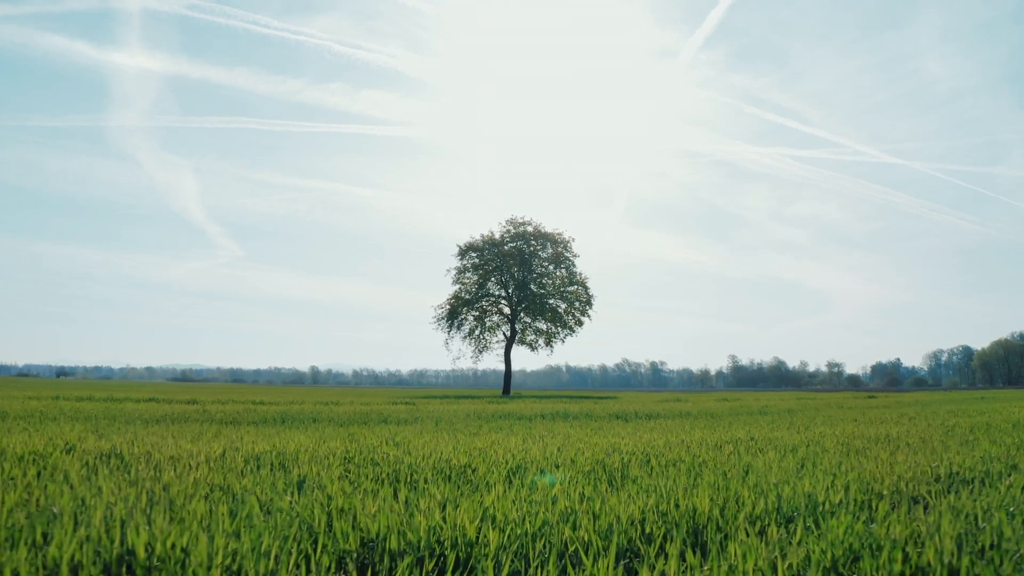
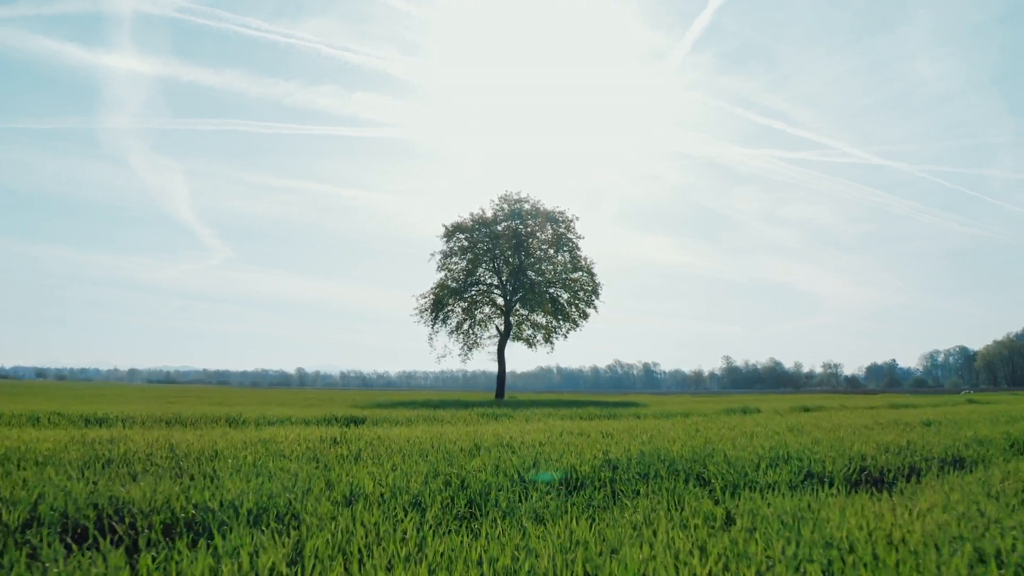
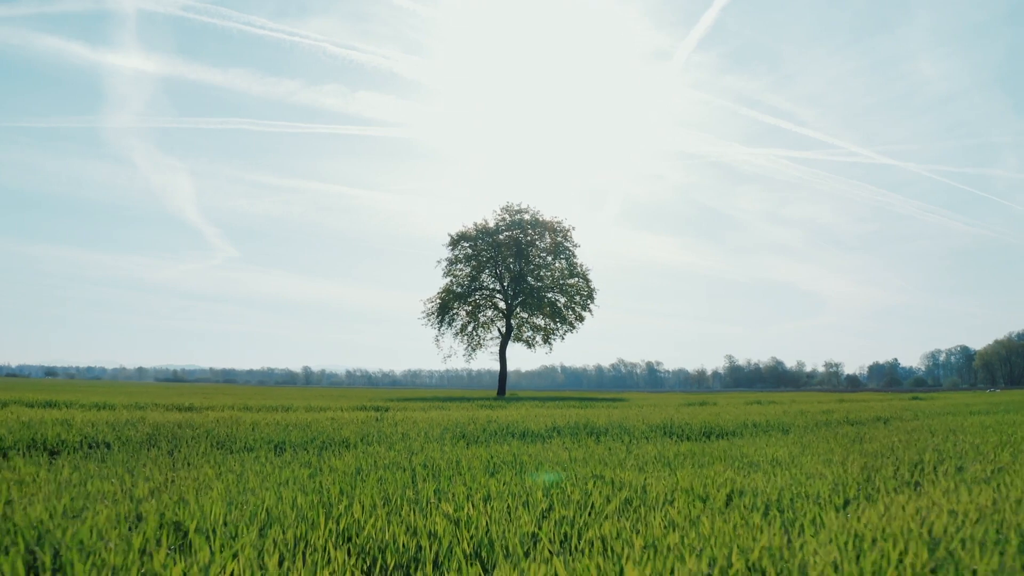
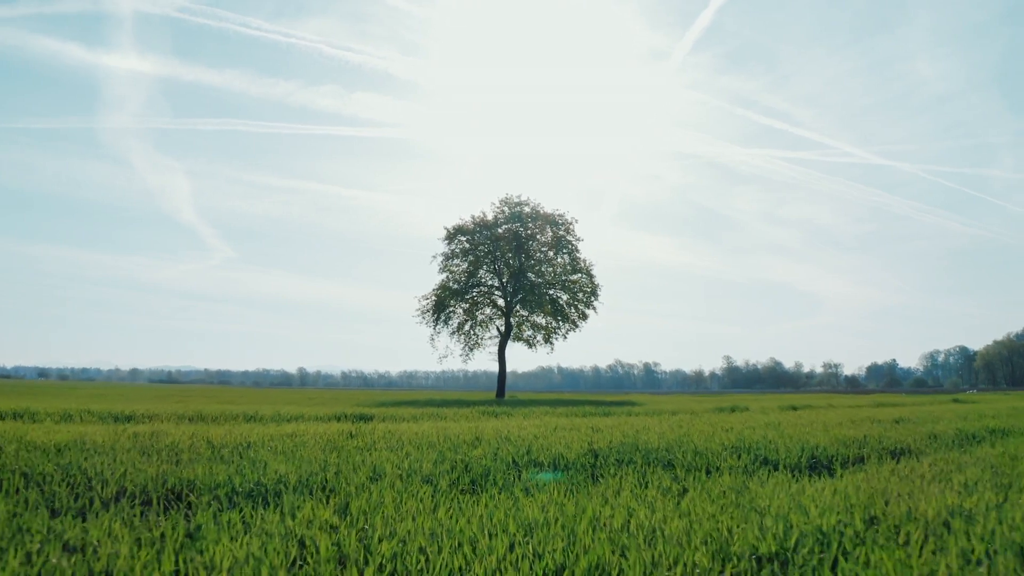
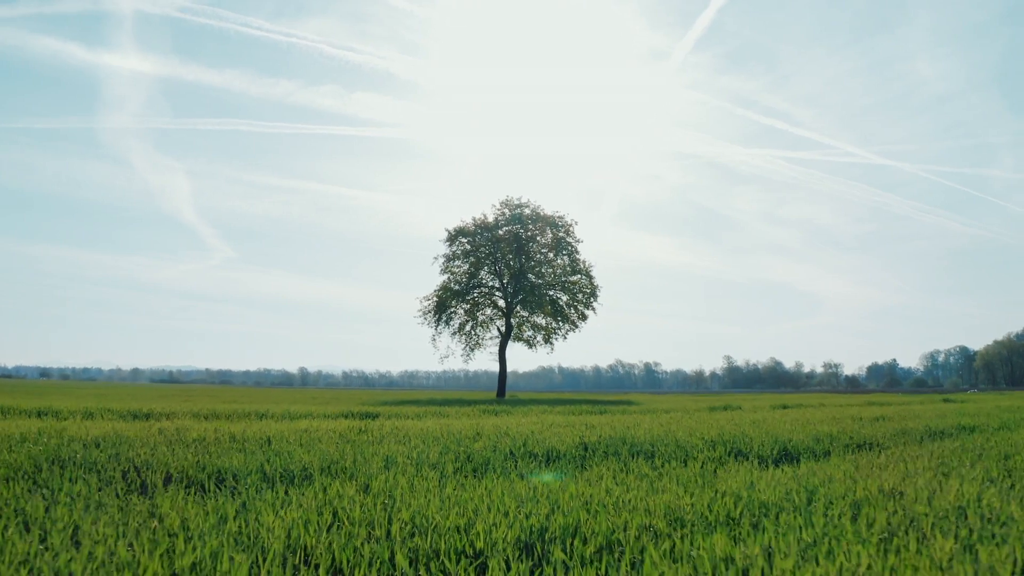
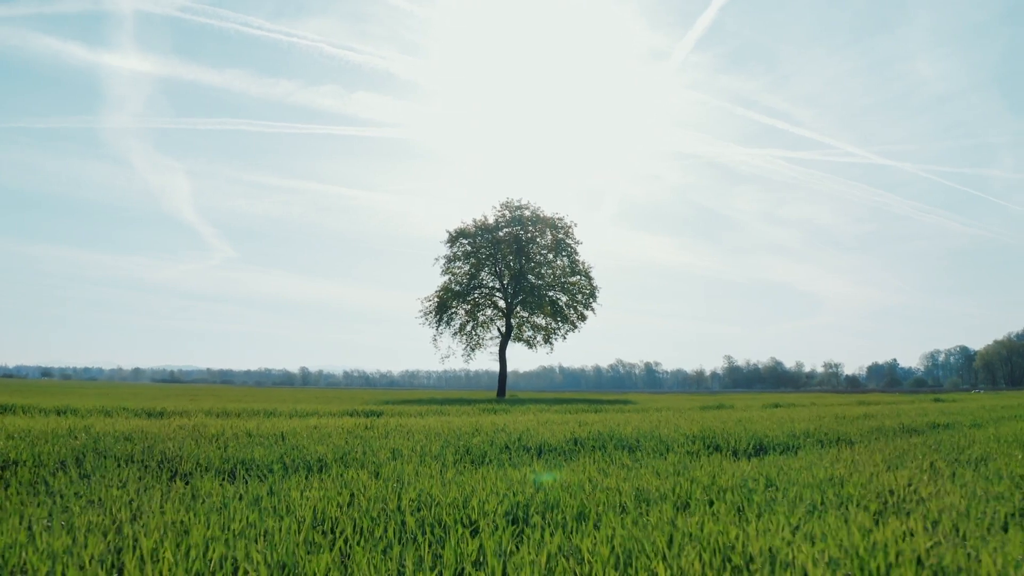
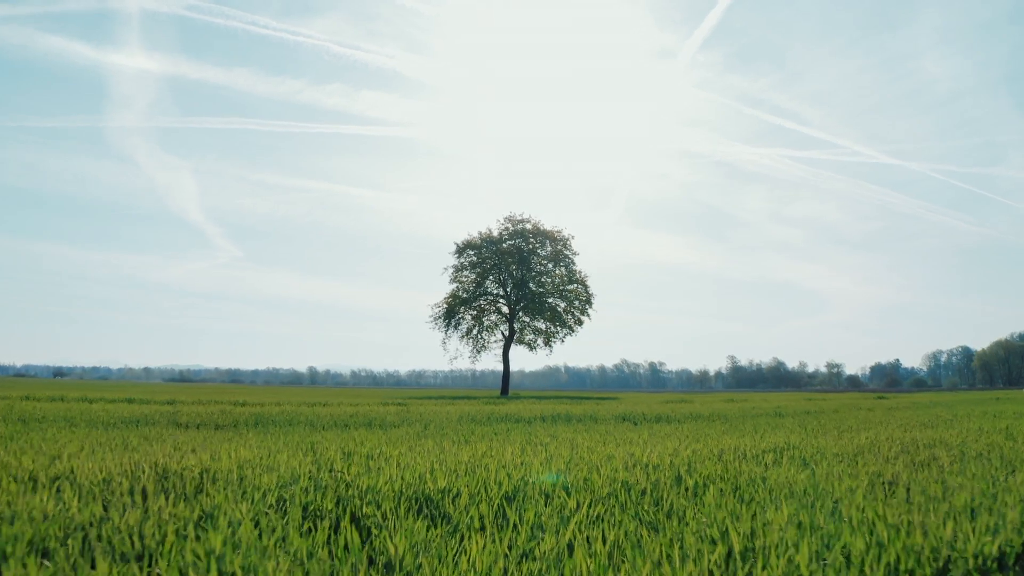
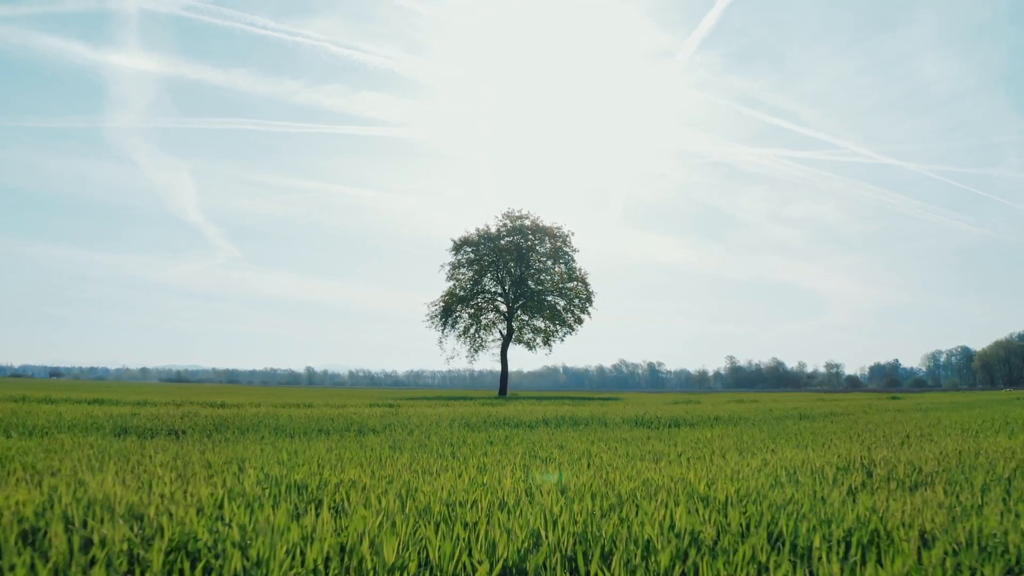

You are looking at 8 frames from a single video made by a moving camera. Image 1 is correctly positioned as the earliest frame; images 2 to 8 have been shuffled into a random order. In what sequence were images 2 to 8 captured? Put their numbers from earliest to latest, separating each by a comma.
7, 8, 3, 6, 5, 4, 2
